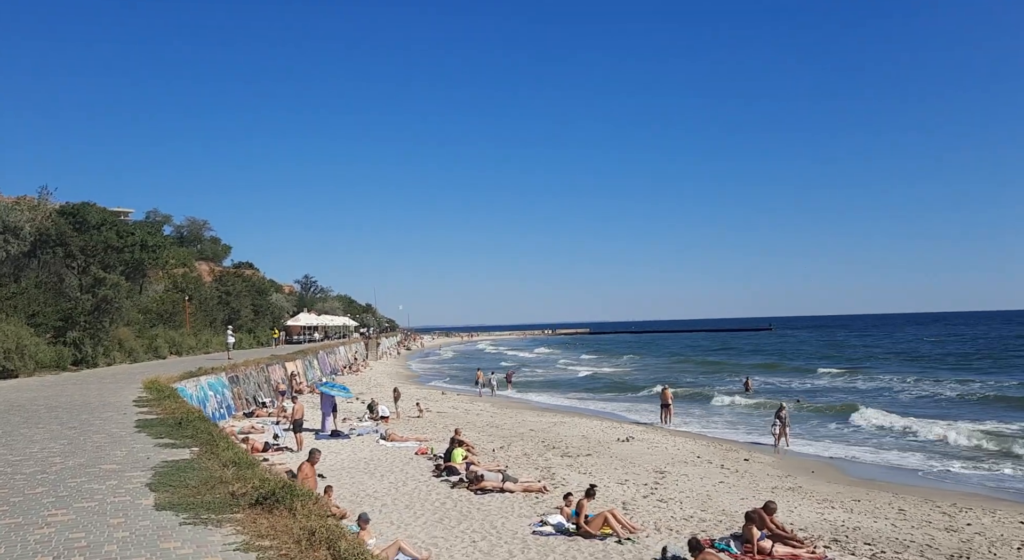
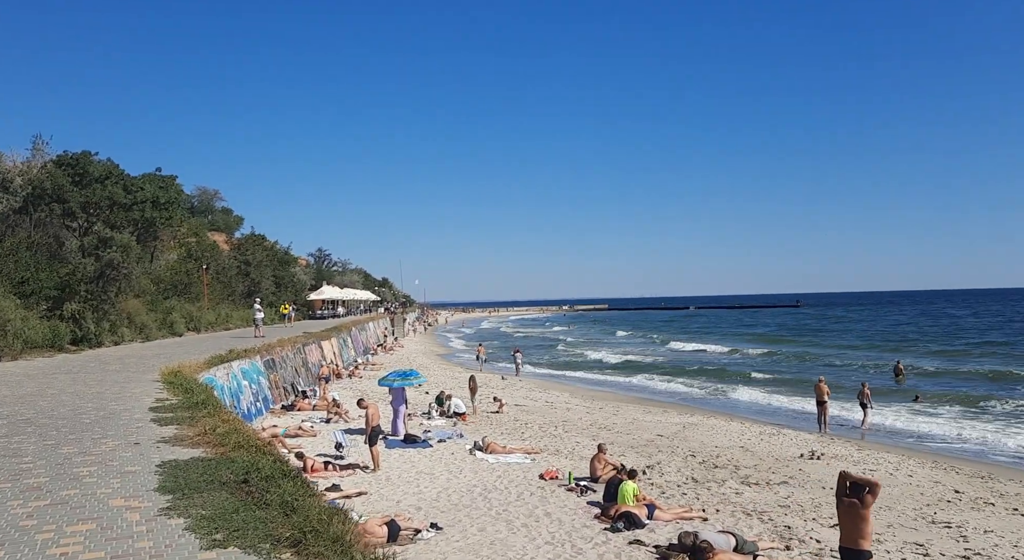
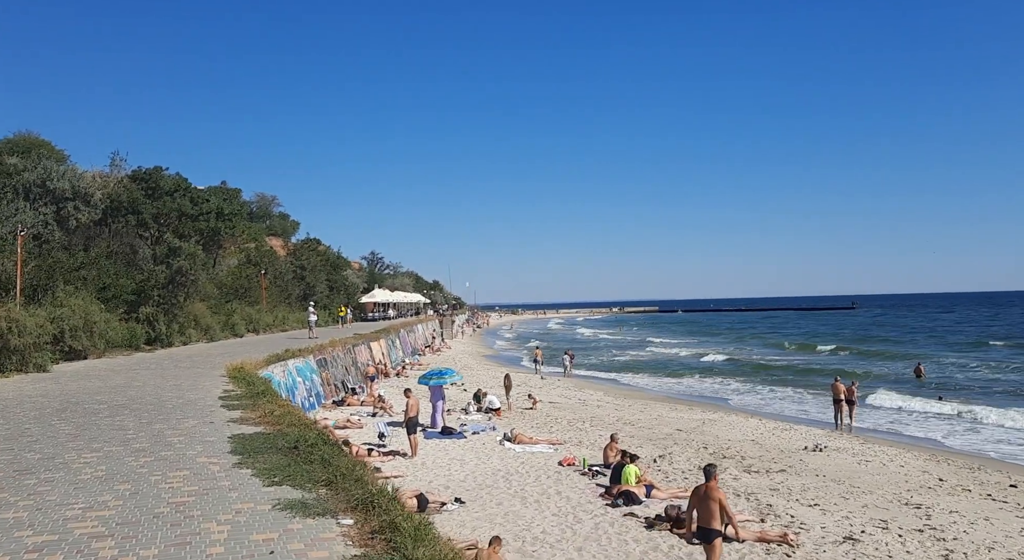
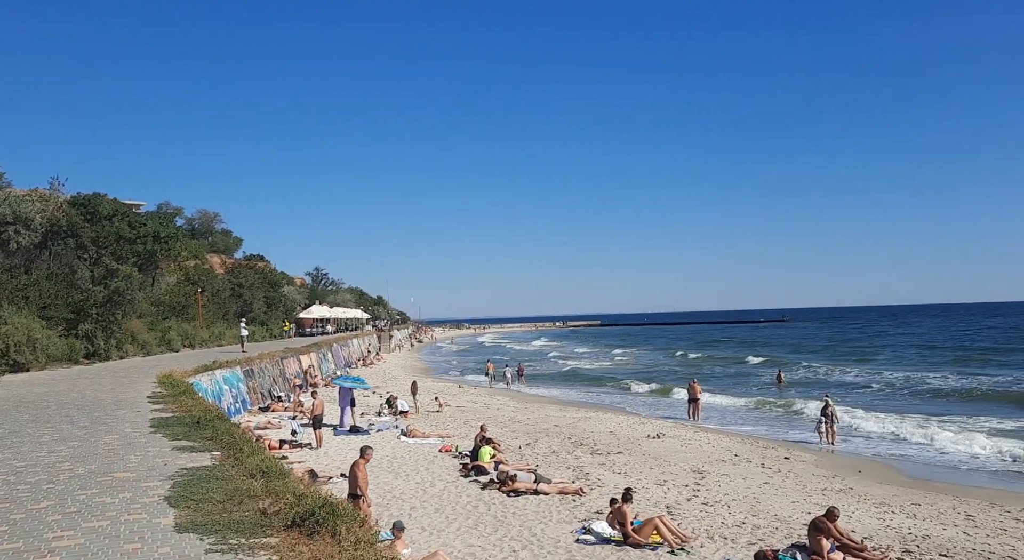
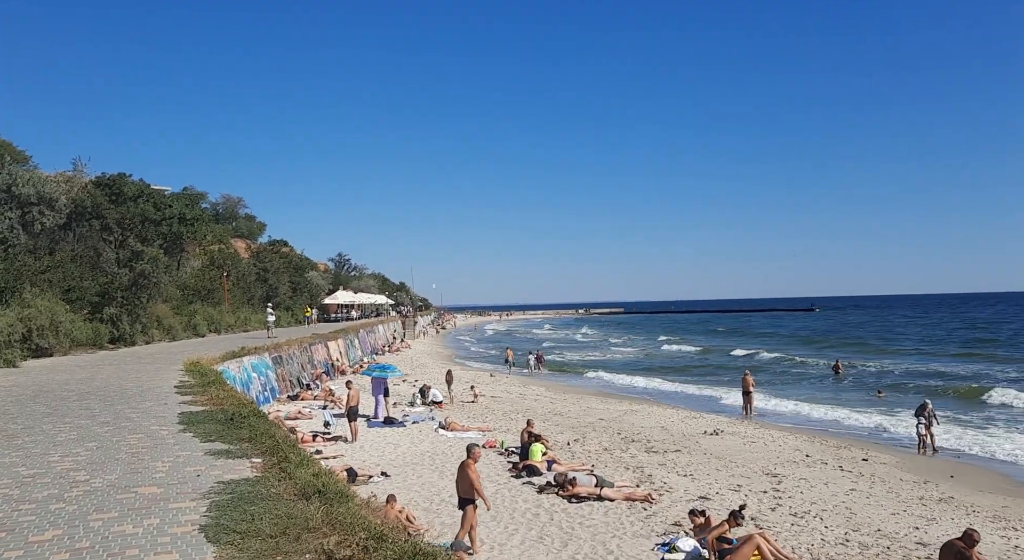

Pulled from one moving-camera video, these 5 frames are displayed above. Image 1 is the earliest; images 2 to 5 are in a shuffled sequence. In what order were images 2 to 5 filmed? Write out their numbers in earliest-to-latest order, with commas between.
4, 5, 3, 2
